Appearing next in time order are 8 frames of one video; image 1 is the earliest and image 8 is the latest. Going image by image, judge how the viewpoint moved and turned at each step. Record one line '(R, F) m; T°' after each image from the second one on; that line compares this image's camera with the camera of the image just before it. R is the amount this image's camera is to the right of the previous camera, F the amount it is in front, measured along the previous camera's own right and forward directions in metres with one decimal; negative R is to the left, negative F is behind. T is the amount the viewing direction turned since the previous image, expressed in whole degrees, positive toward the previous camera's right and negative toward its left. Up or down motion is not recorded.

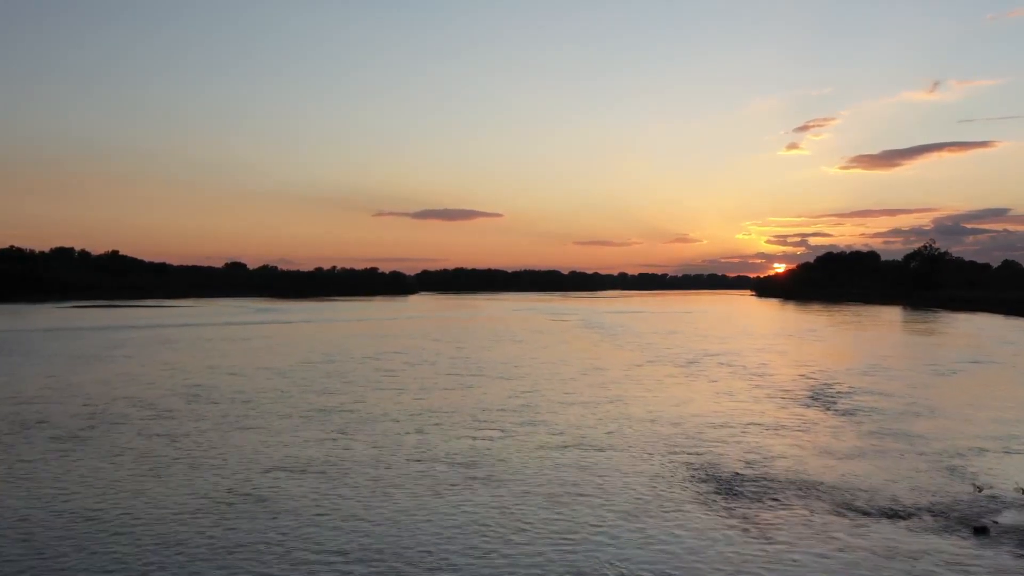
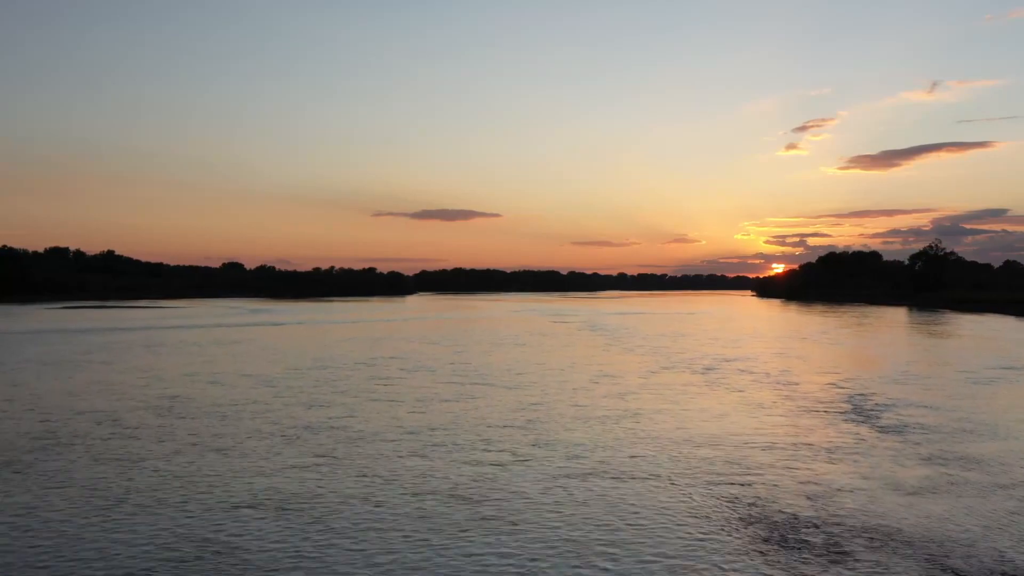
(-0.2, +1.7) m; 0°
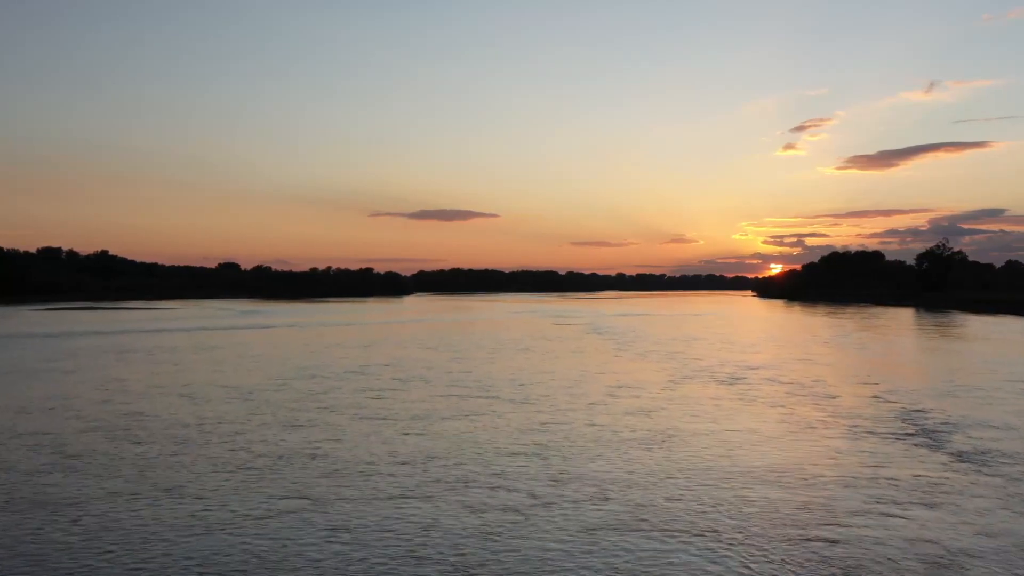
(-0.2, +2.2) m; 0°
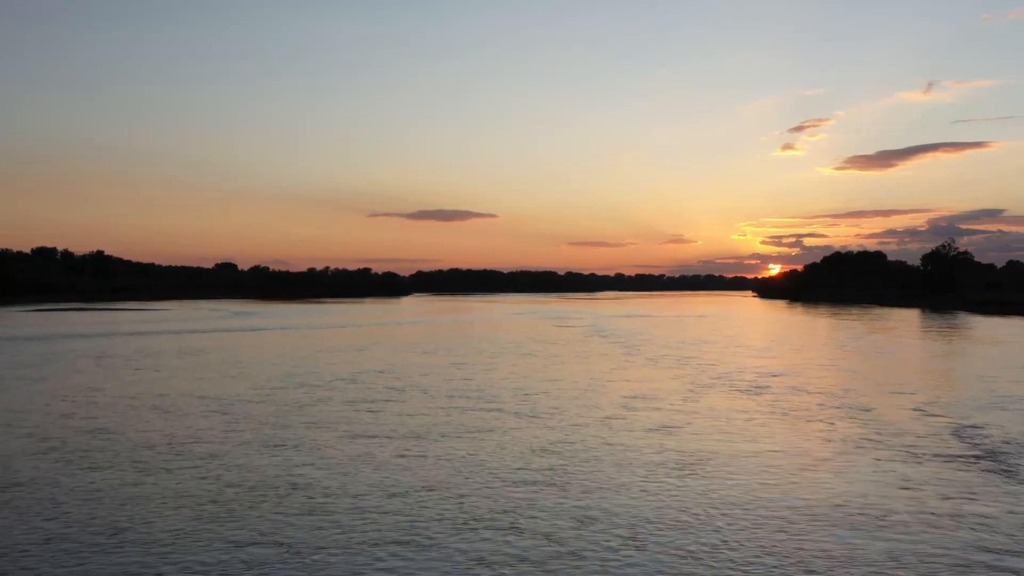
(-0.2, +1.7) m; 0°
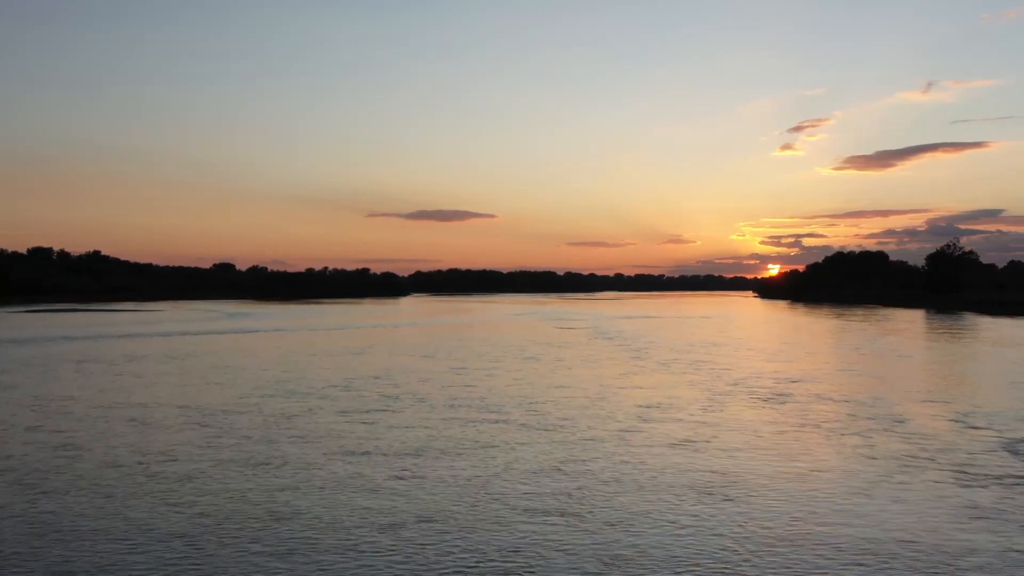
(-0.1, +1.3) m; 0°
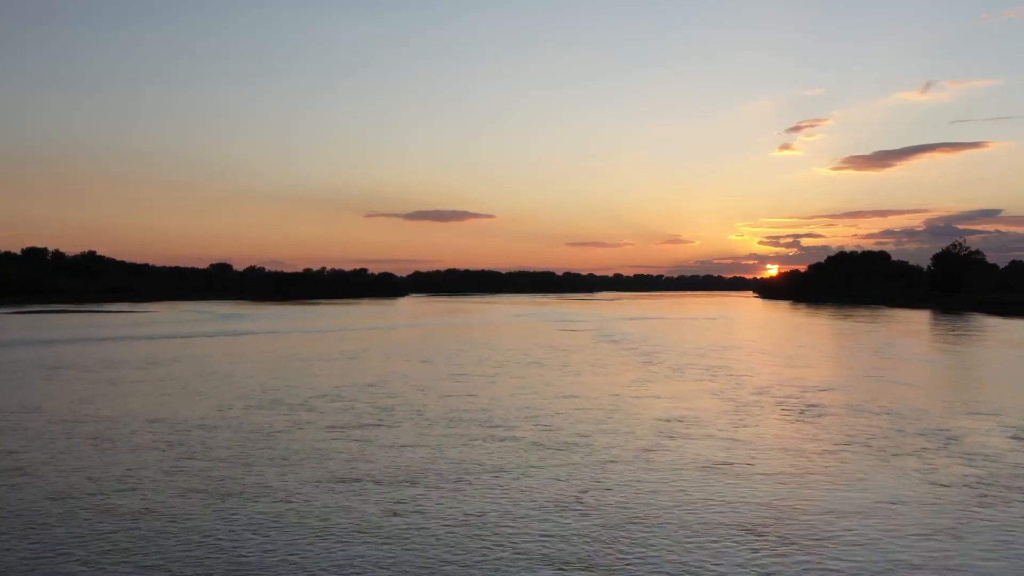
(-0.2, +1.7) m; 0°
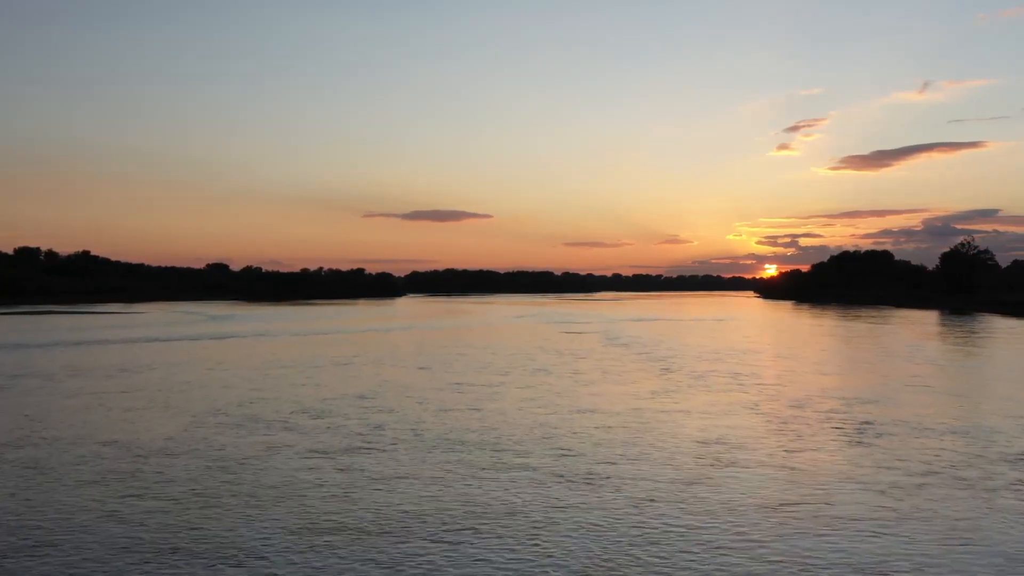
(-0.2, +2.2) m; 0°
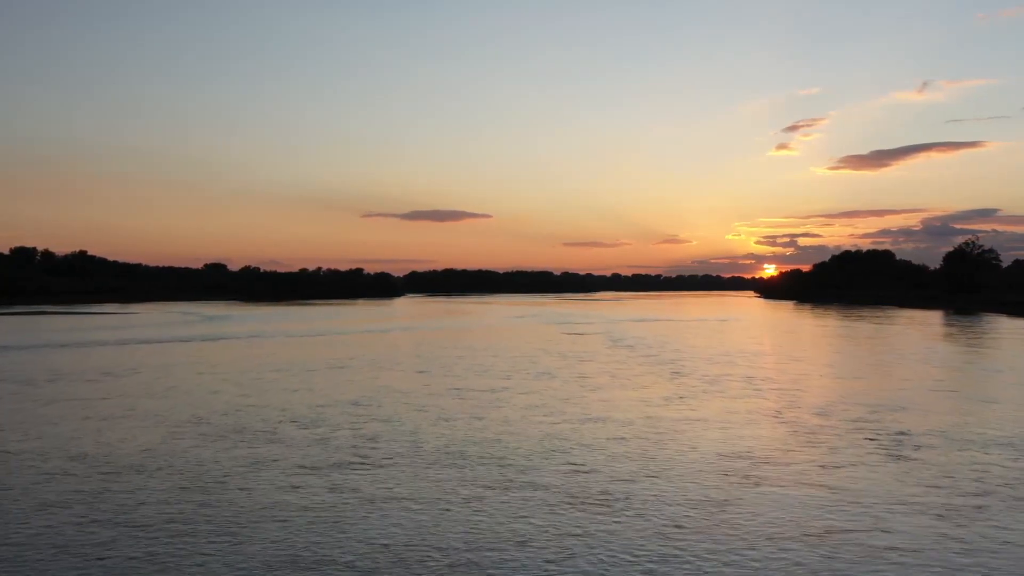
(-0.1, +1.1) m; 0°
